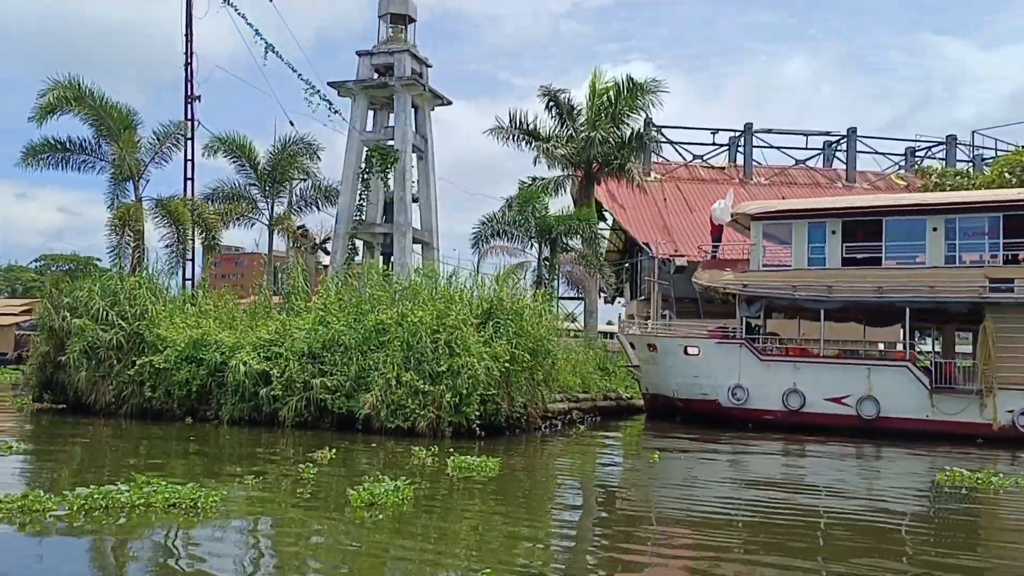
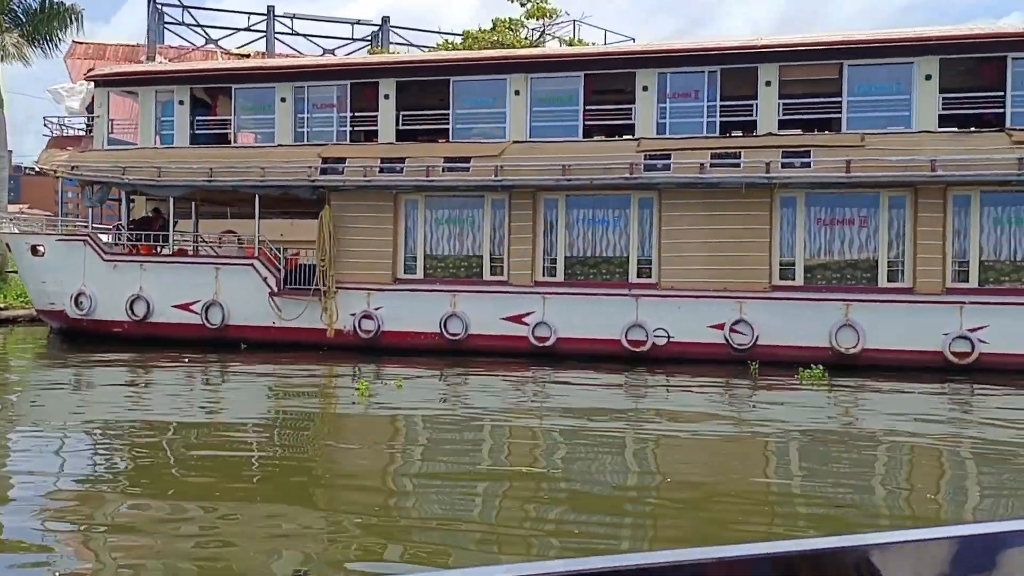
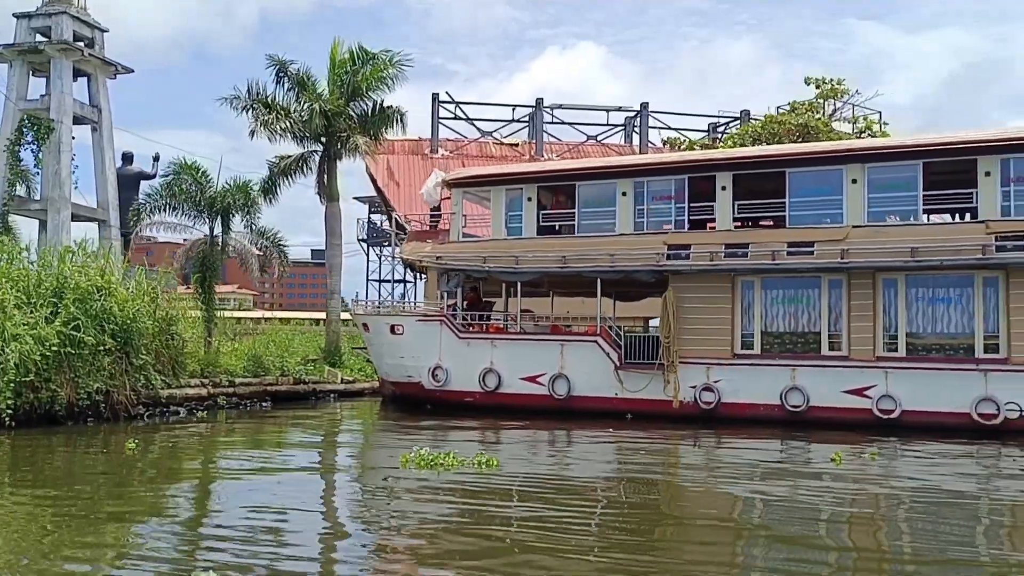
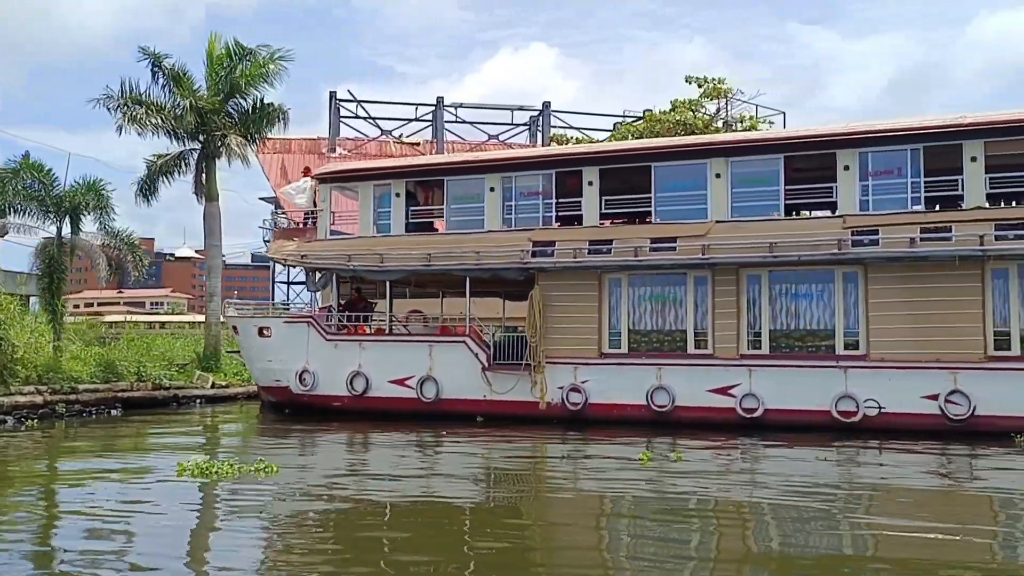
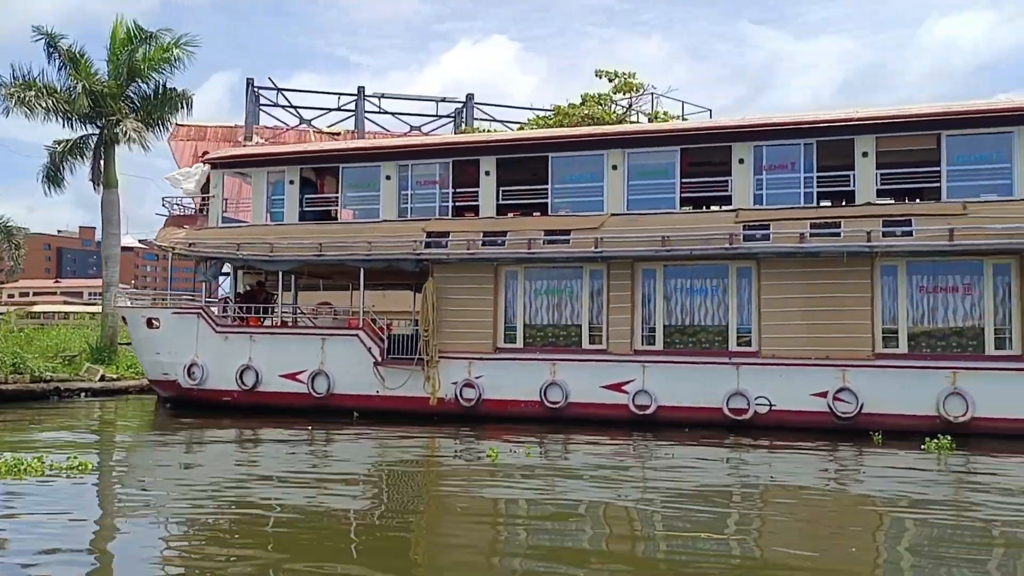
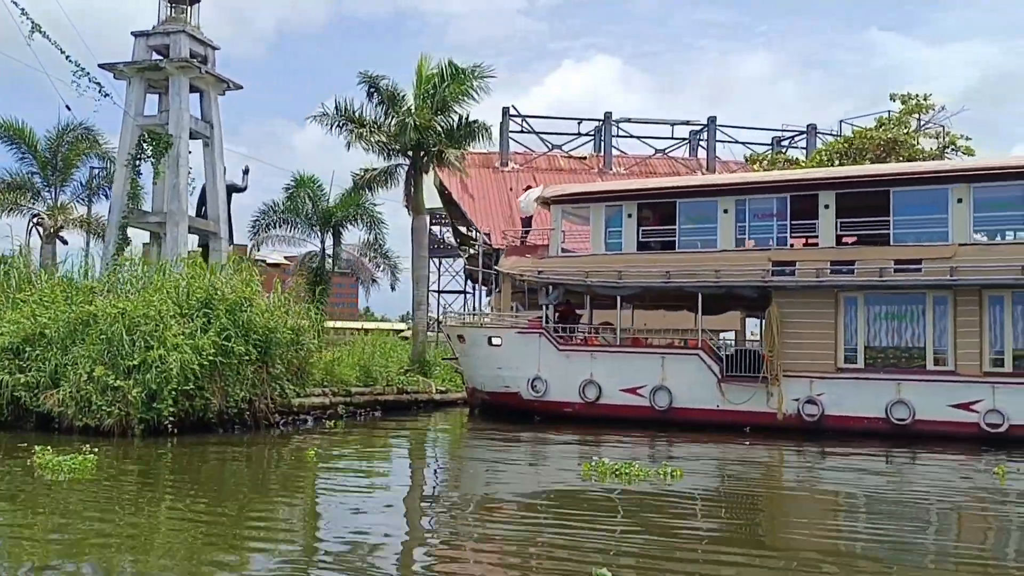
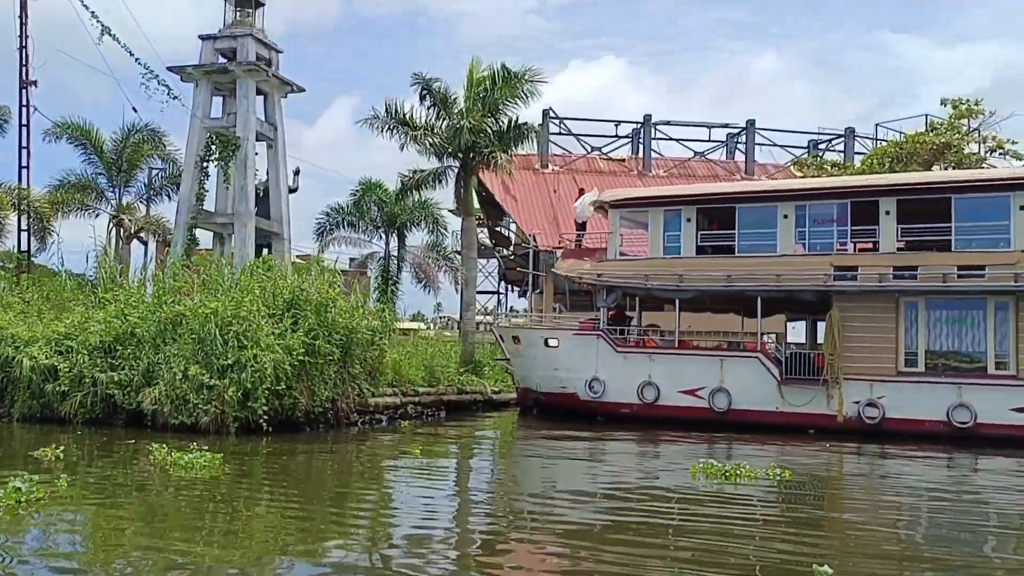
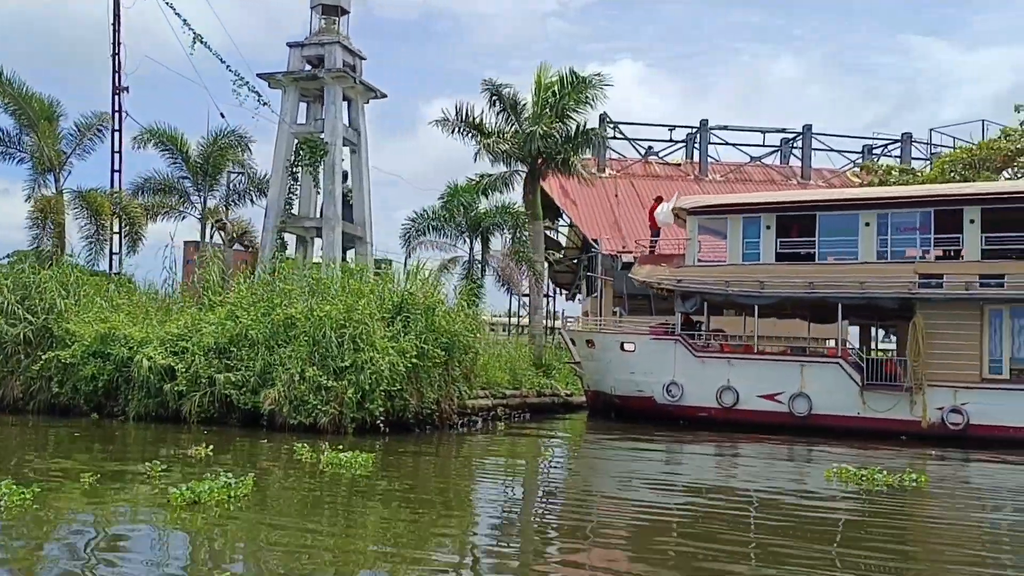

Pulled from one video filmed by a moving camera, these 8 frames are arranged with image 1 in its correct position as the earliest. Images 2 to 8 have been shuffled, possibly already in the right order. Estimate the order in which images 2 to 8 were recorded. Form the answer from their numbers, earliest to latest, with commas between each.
8, 7, 6, 3, 4, 5, 2
